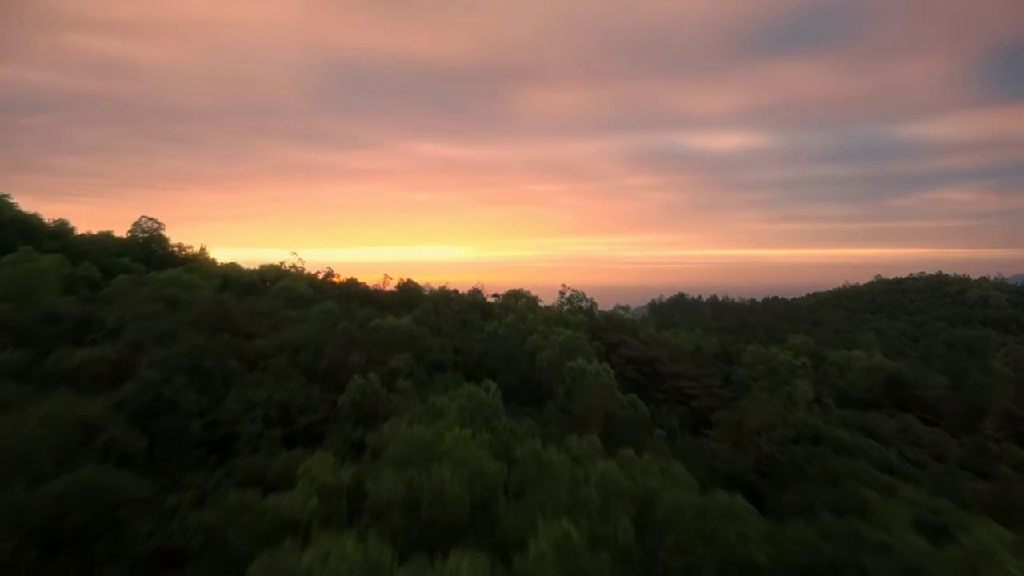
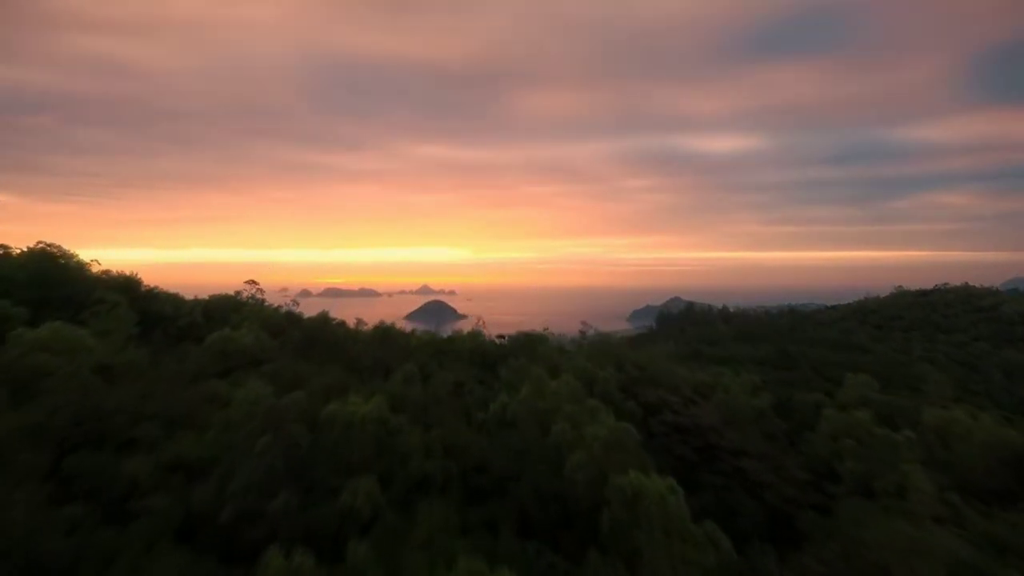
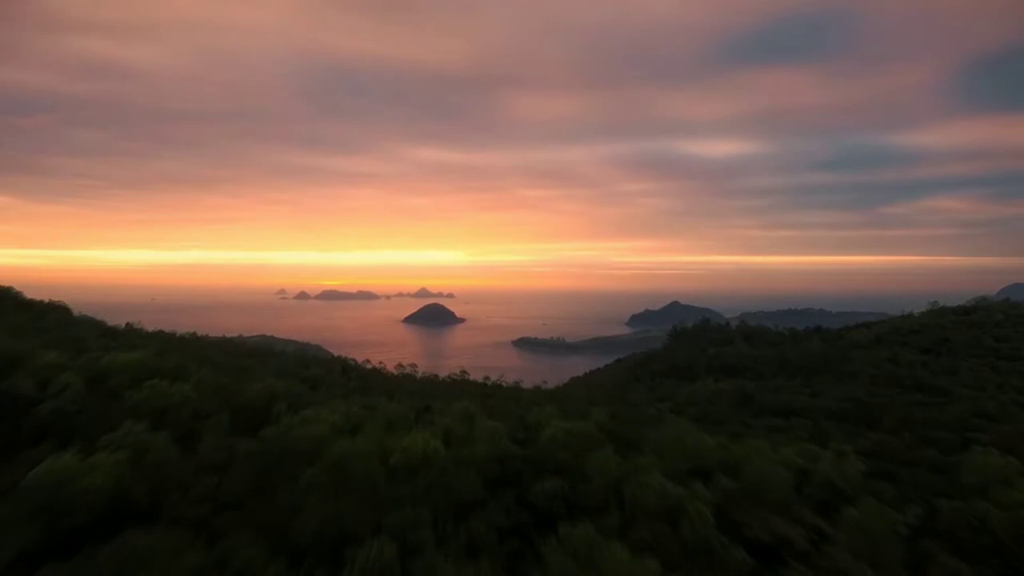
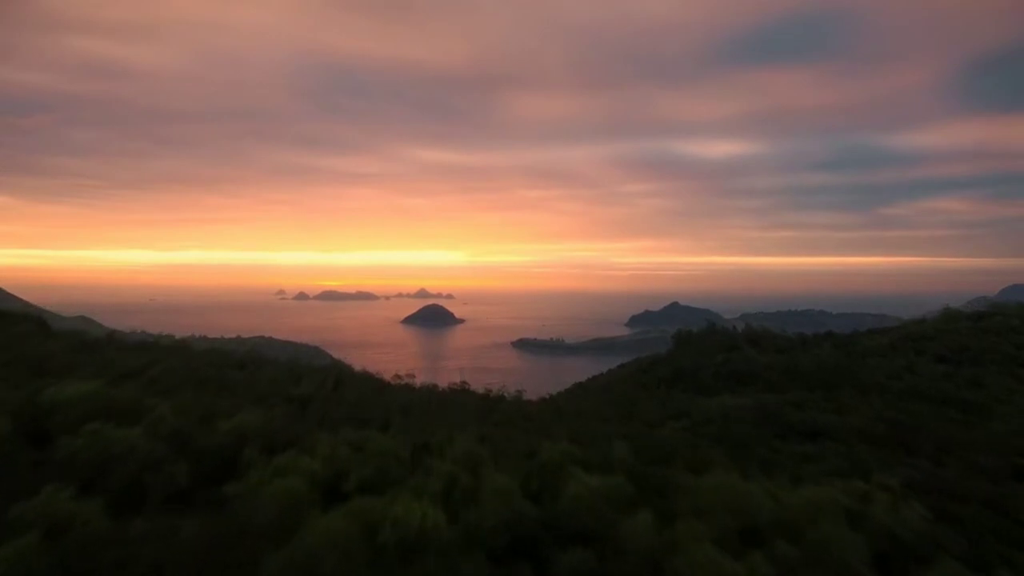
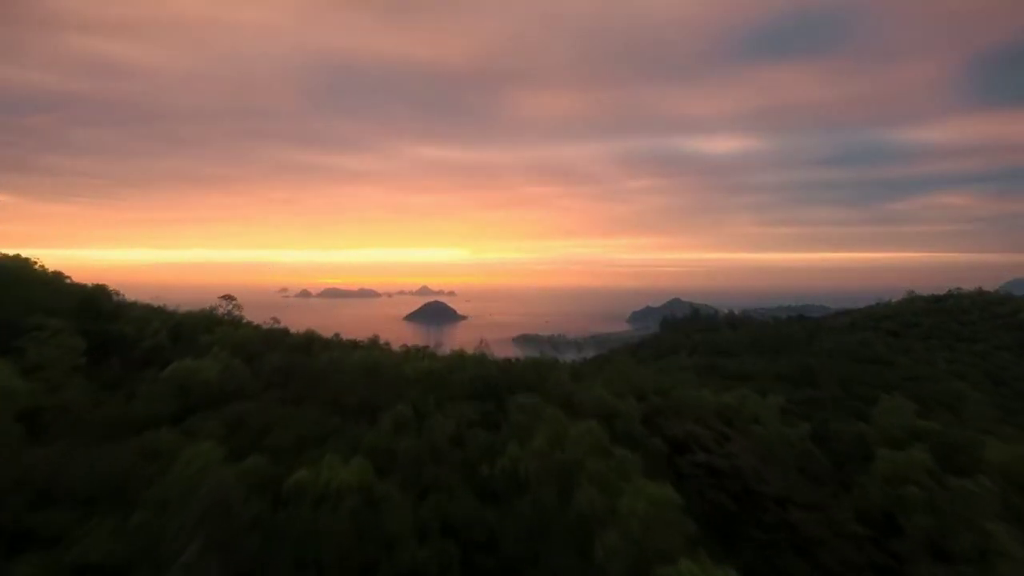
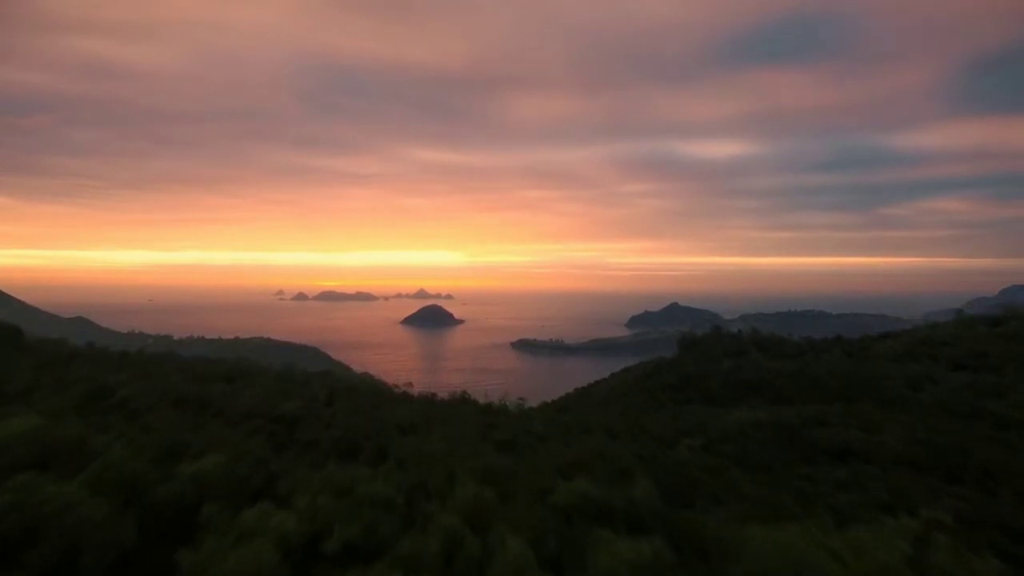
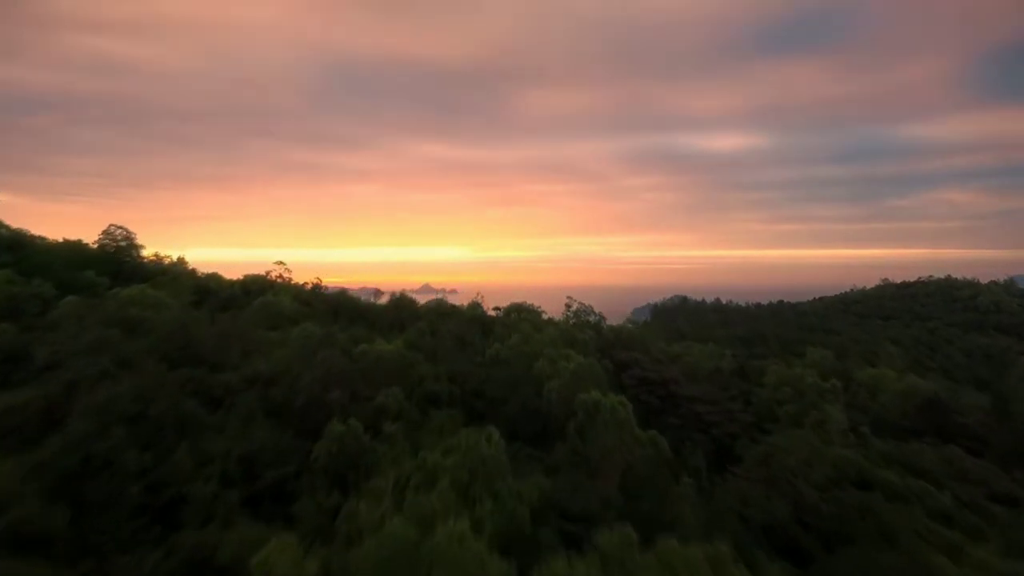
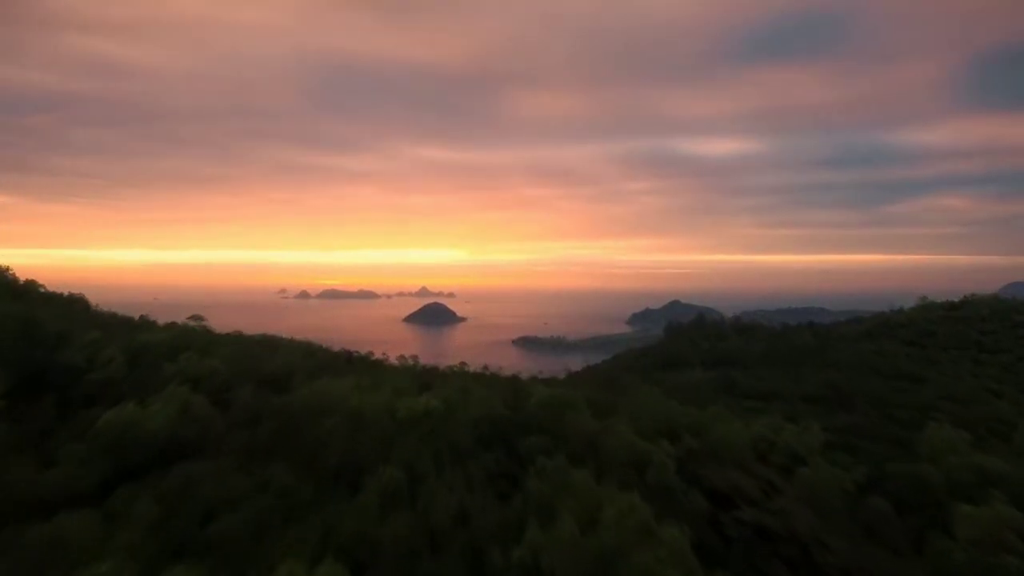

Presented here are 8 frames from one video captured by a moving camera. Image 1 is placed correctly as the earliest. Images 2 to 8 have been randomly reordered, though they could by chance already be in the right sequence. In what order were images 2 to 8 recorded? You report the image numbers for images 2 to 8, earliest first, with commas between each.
7, 2, 5, 8, 3, 4, 6
